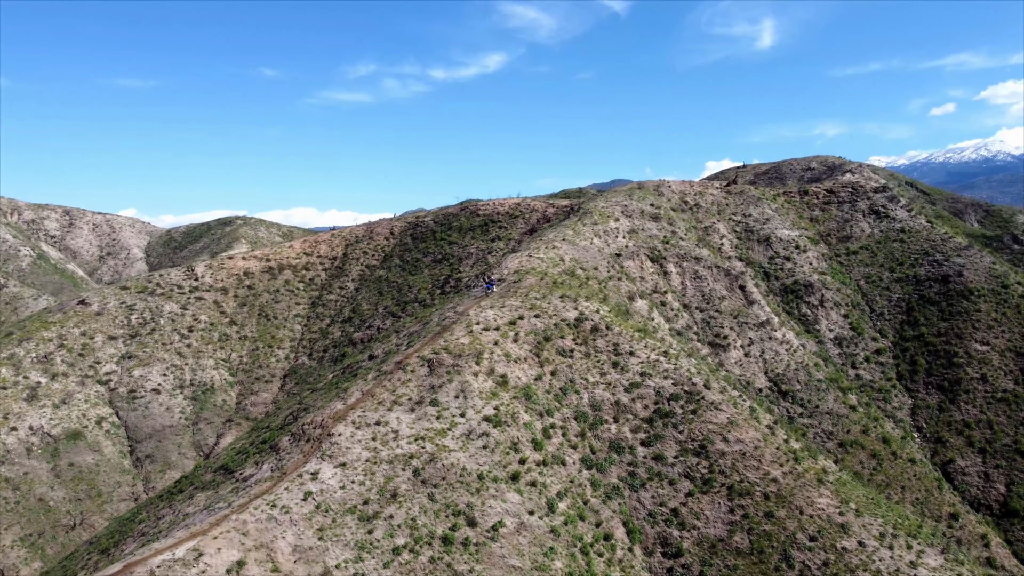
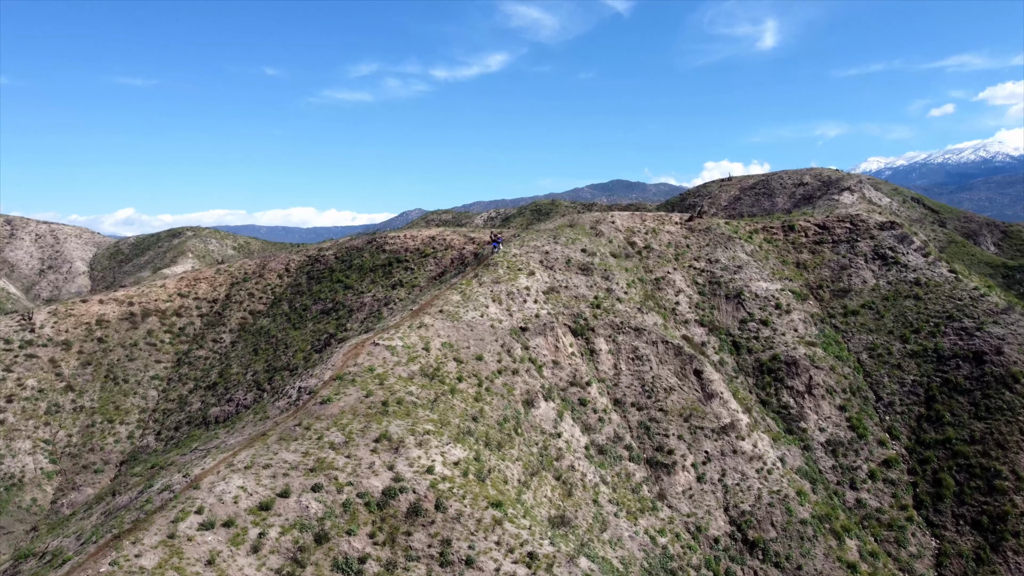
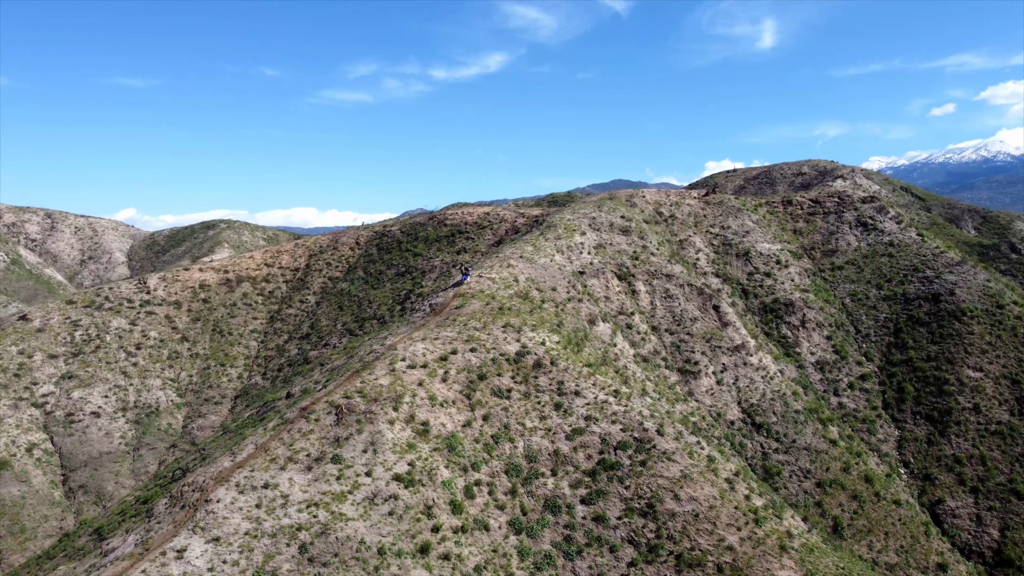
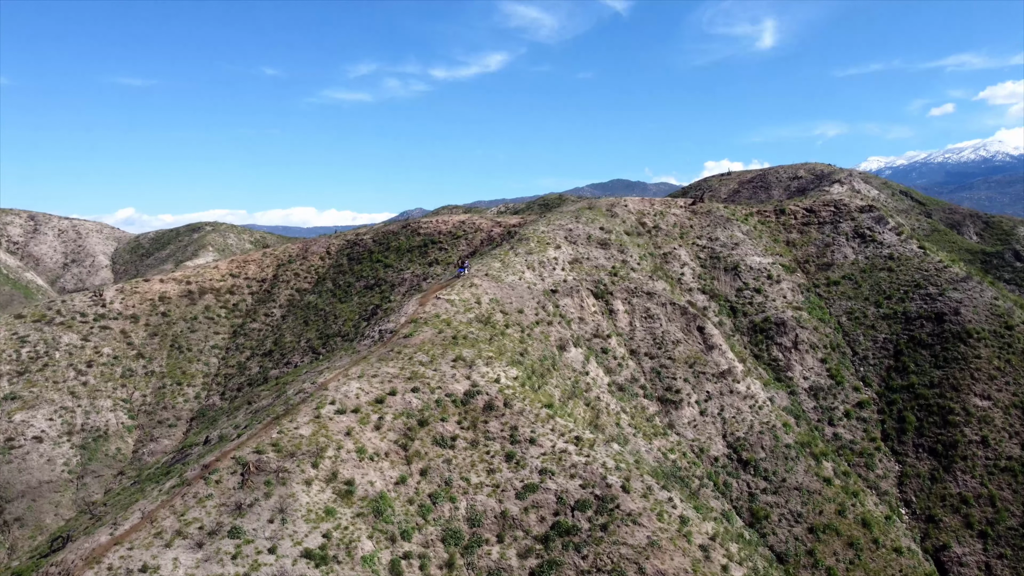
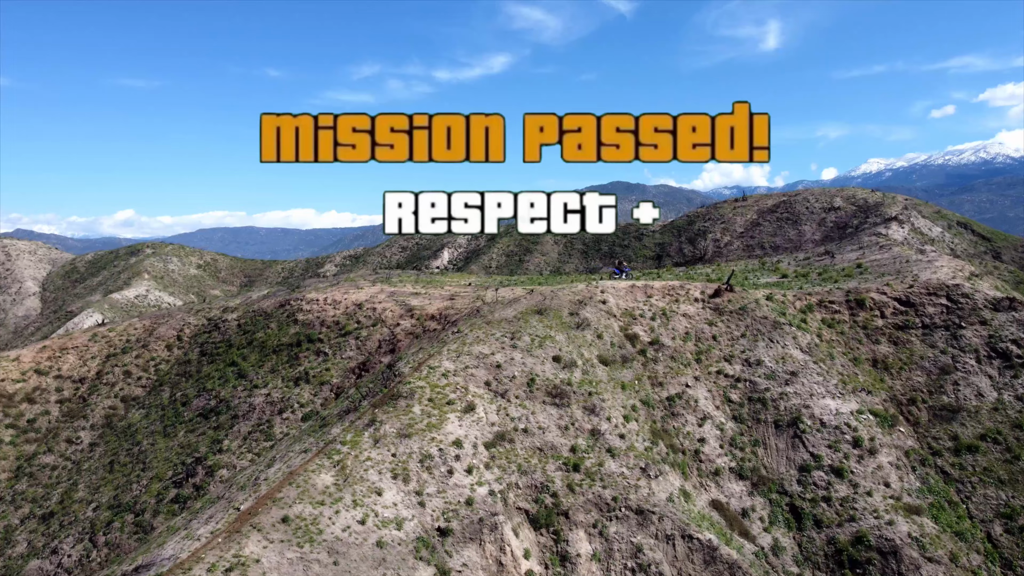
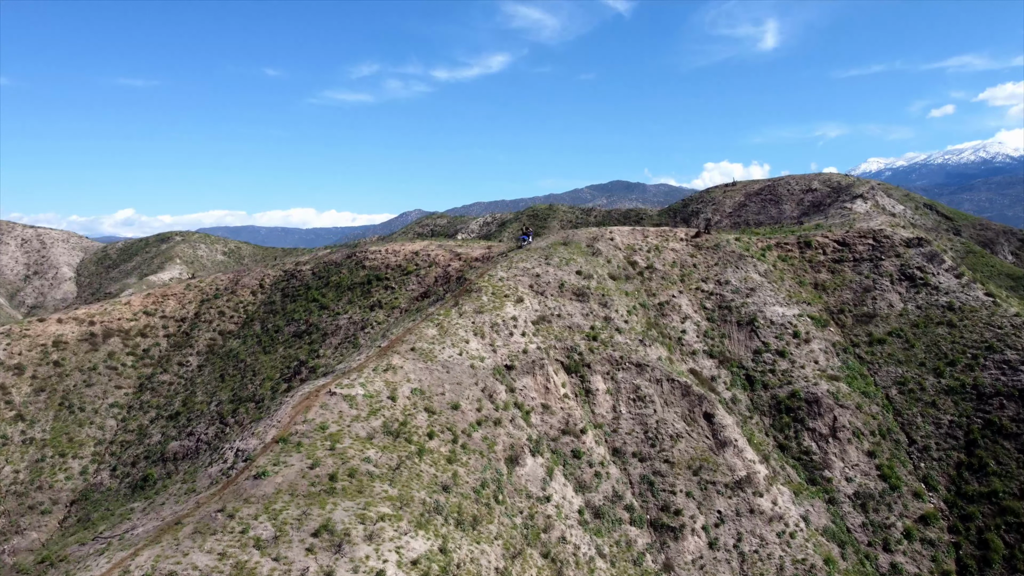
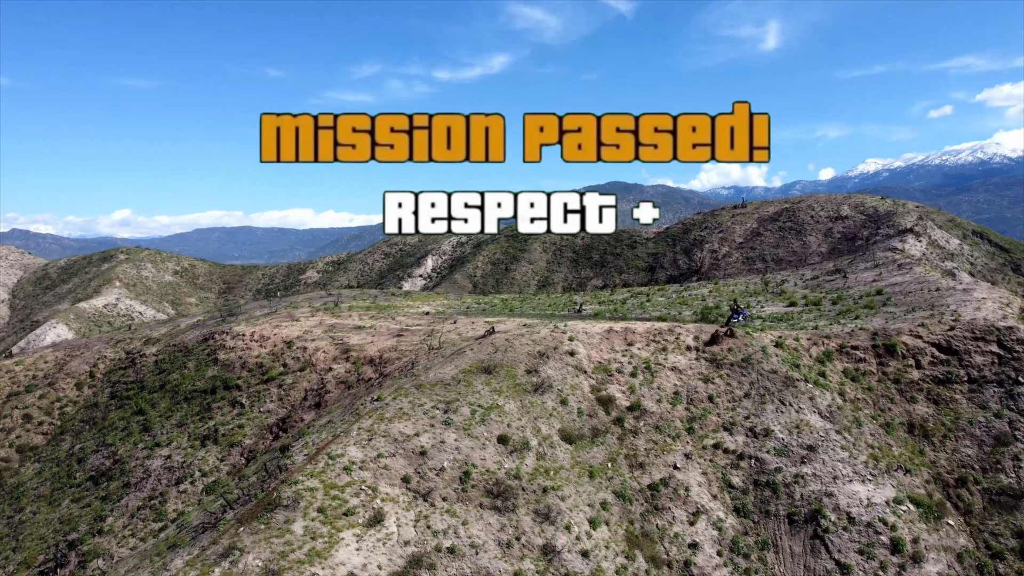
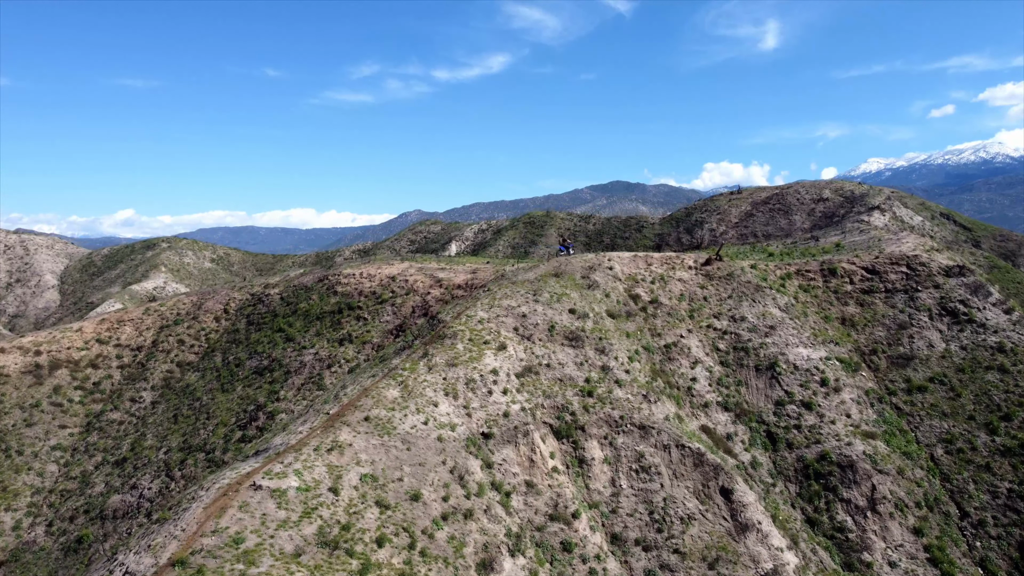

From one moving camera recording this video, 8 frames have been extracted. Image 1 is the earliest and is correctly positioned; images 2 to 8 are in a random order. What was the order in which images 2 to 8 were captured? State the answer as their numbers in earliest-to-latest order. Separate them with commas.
3, 4, 2, 6, 8, 5, 7
